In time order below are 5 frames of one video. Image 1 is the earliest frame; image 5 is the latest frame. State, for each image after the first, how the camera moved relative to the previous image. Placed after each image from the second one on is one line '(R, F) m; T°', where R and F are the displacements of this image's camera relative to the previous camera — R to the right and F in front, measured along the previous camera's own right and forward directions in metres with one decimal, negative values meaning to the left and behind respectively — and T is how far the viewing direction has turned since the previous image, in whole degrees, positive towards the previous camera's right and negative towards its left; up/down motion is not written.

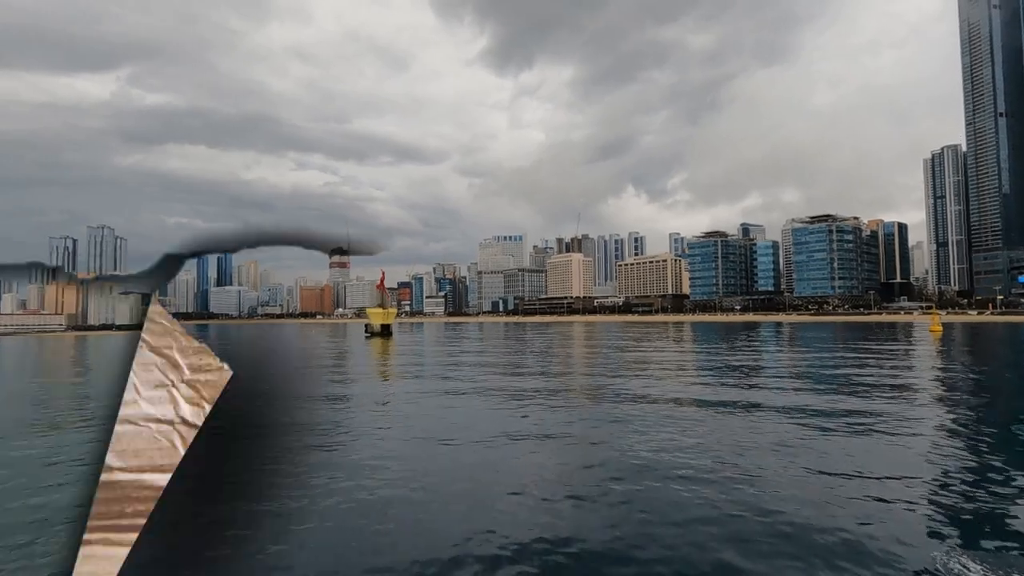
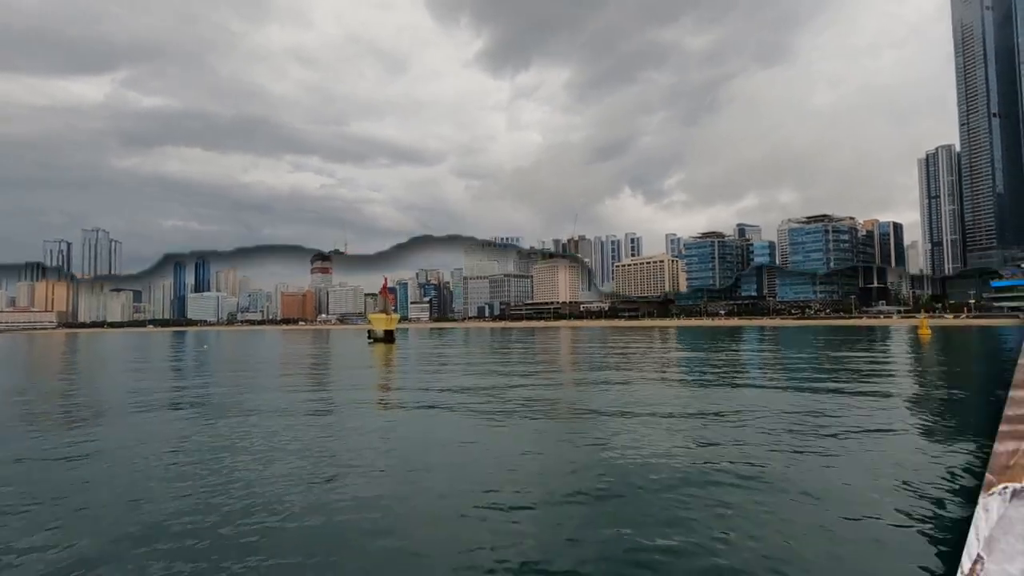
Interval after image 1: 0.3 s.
(+2.7, +1.3) m; -1°
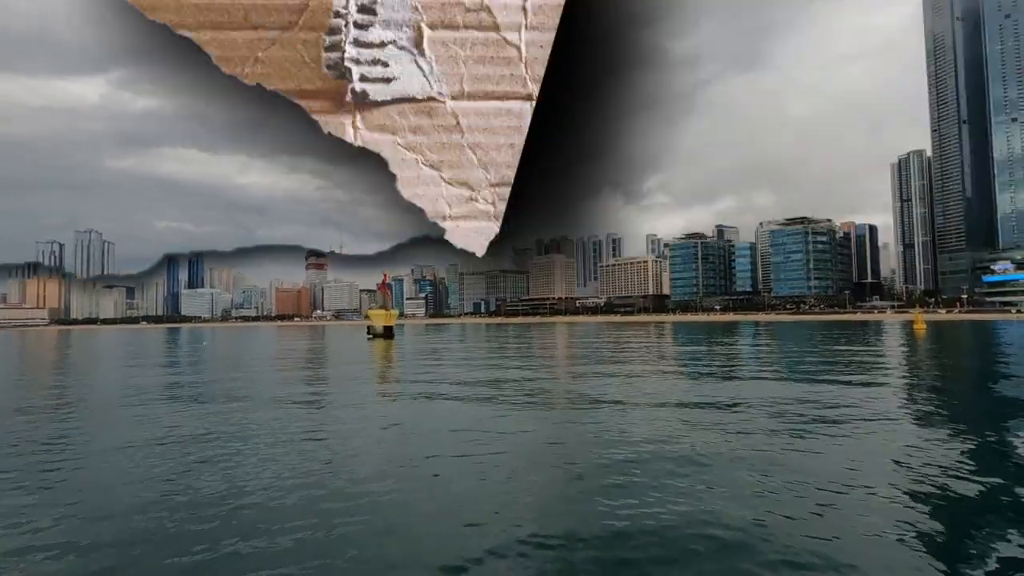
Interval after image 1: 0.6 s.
(-4.2, -1.7) m; +3°
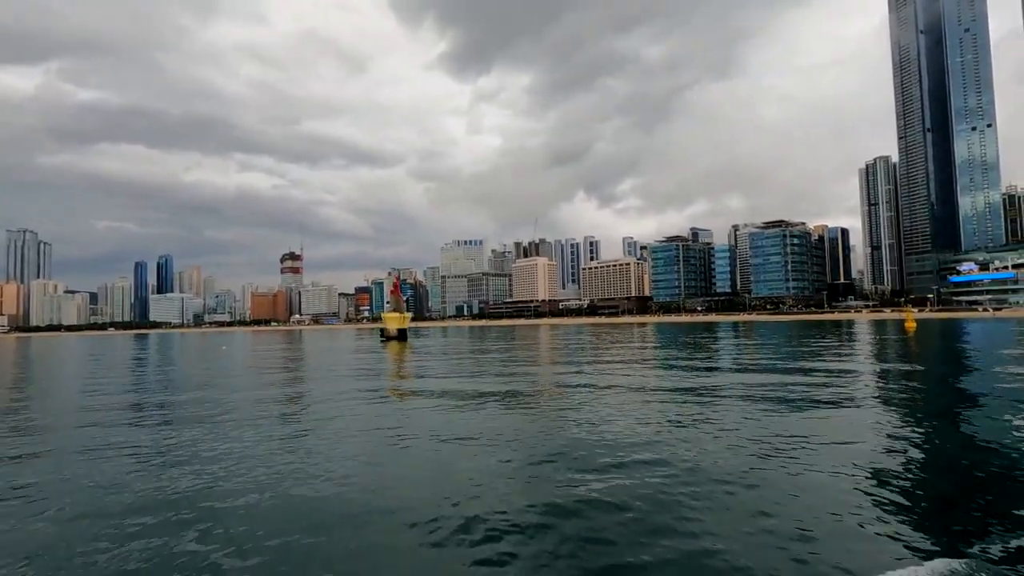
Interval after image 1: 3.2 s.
(-2.1, -0.4) m; +3°
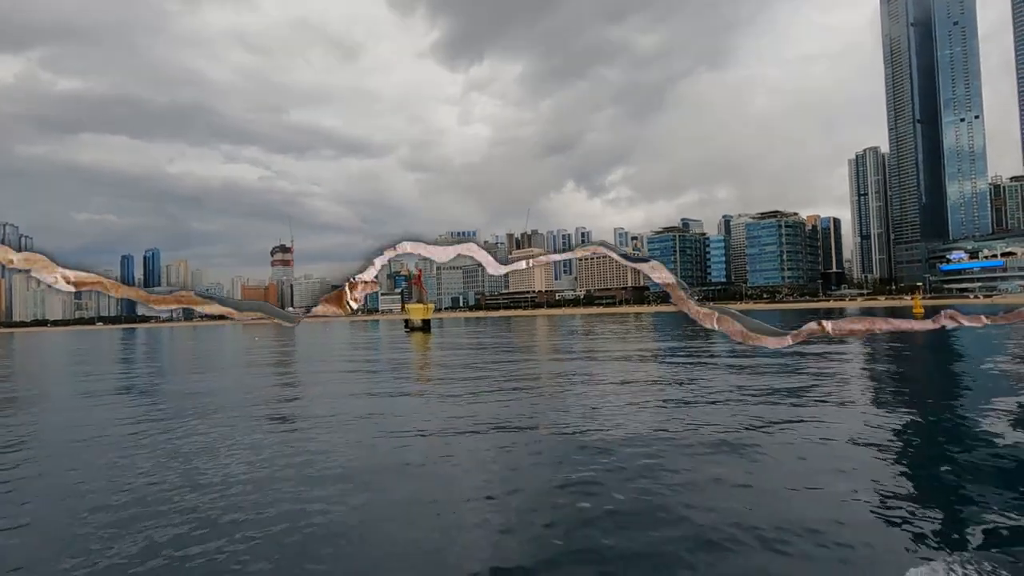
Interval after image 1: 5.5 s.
(-1.6, -0.2) m; +1°
